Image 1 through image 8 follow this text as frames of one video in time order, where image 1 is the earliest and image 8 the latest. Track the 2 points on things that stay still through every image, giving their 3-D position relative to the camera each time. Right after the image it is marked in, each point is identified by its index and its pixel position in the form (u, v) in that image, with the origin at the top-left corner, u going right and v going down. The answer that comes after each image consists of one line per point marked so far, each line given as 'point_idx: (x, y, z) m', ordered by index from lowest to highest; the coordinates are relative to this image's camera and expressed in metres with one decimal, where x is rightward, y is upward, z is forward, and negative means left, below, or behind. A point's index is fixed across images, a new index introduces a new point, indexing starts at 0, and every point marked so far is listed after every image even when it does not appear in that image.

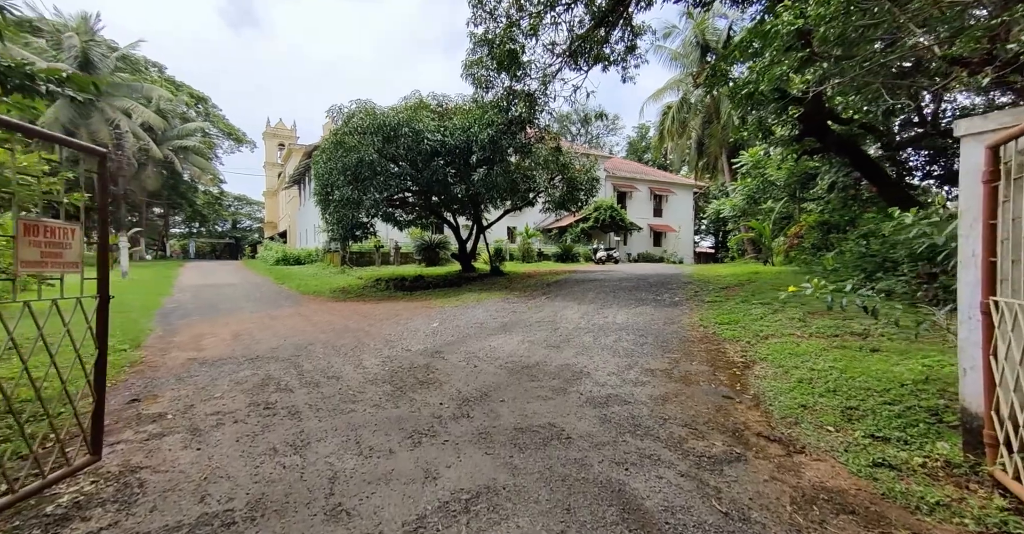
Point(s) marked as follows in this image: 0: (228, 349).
0: (-3.4, -1.0, +4.9) m
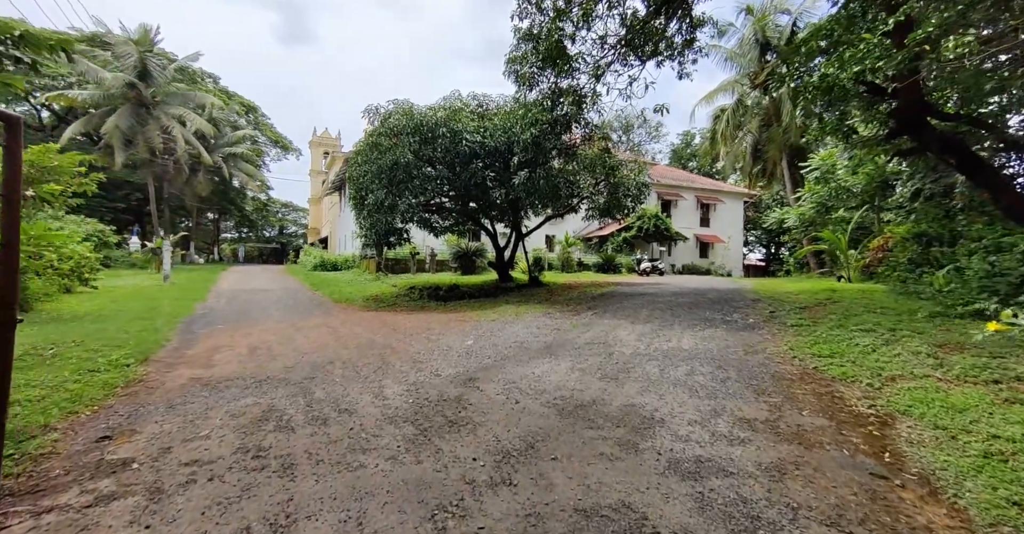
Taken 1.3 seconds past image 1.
0: (-2.9, -1.1, +4.4) m
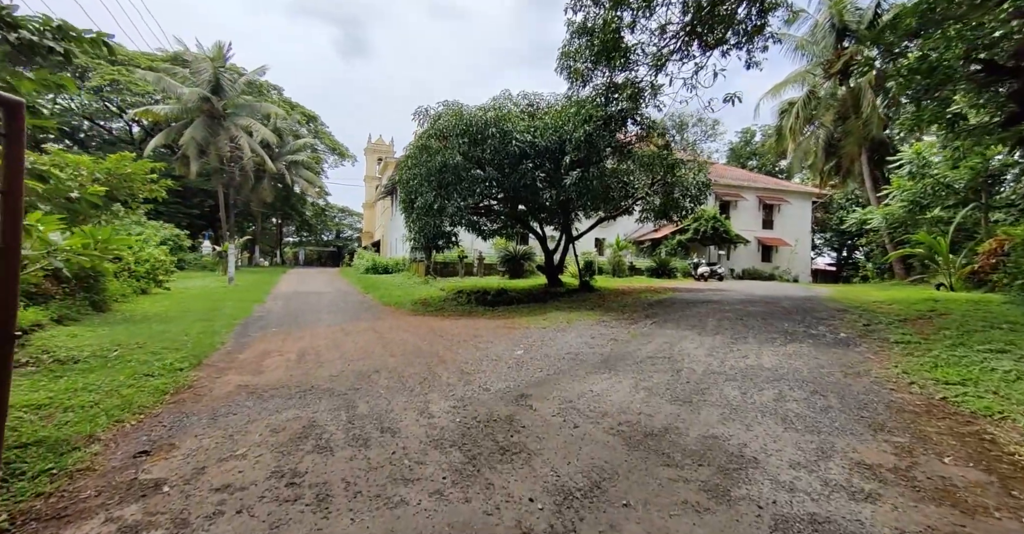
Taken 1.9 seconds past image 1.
0: (-2.3, -1.1, +4.3) m
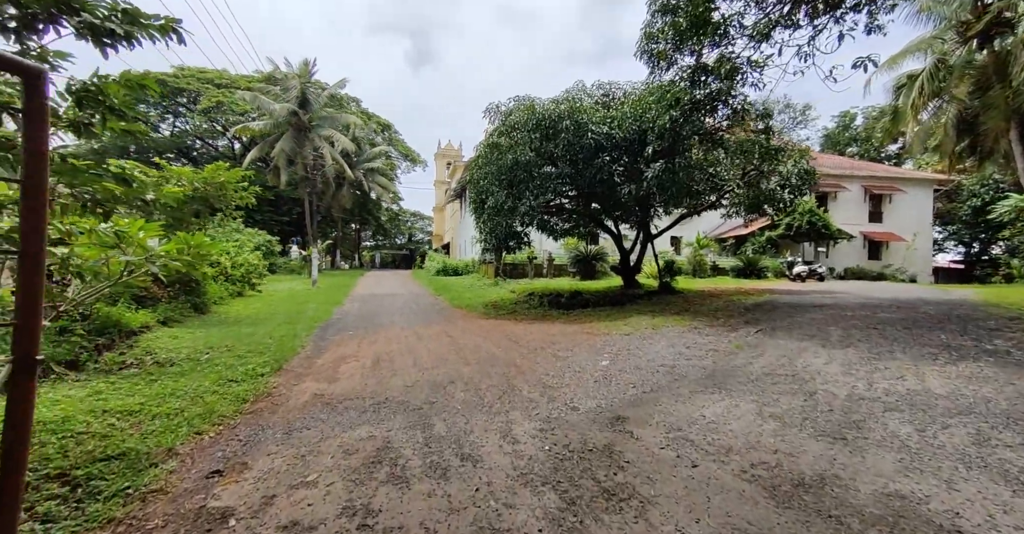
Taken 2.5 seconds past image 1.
0: (-1.5, -1.2, +4.1) m
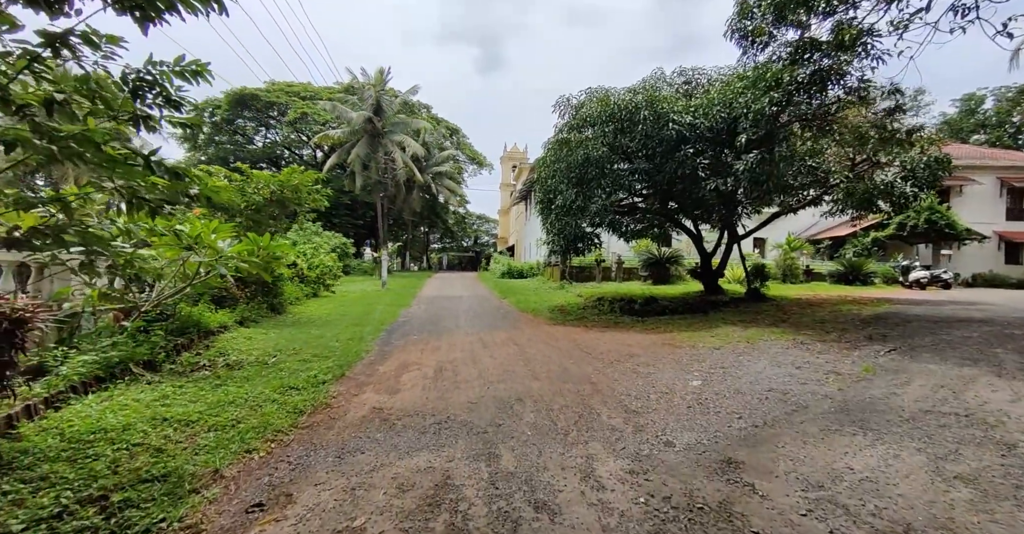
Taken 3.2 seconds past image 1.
0: (-0.8, -1.2, +3.8) m
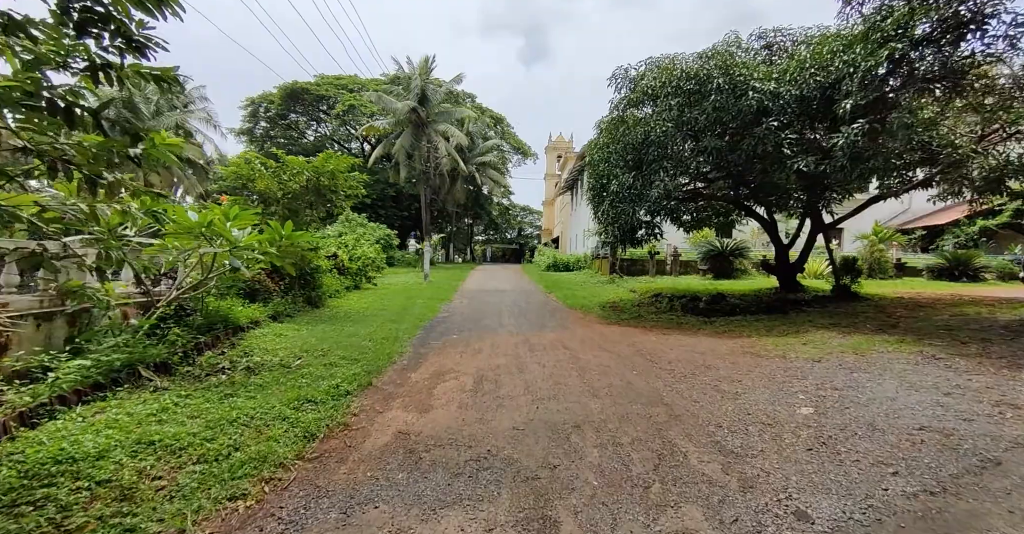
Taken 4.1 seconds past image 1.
0: (-0.4, -1.1, +3.1) m
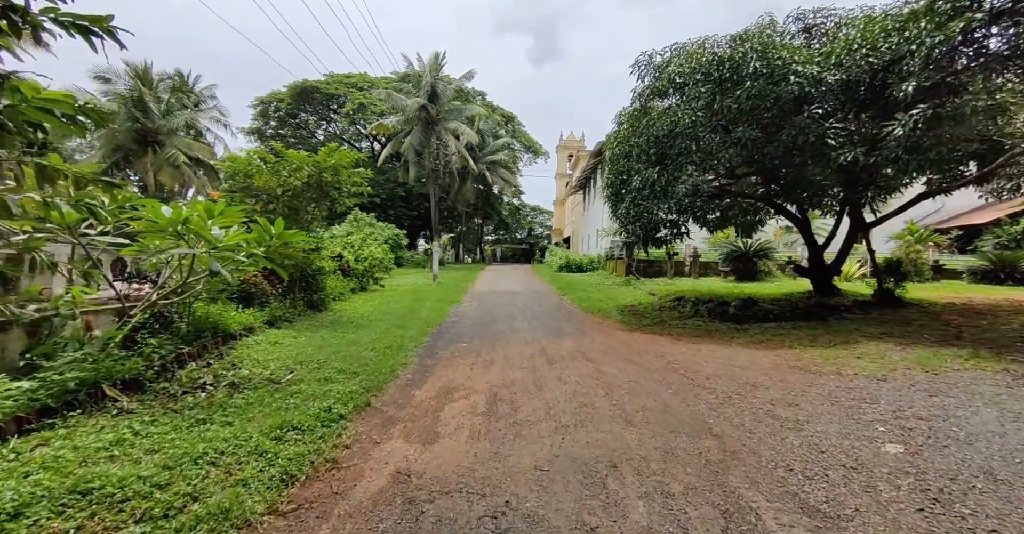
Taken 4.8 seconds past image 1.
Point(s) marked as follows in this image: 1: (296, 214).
0: (-0.3, -1.2, +2.6) m
1: (-3.7, +0.9, +7.2) m
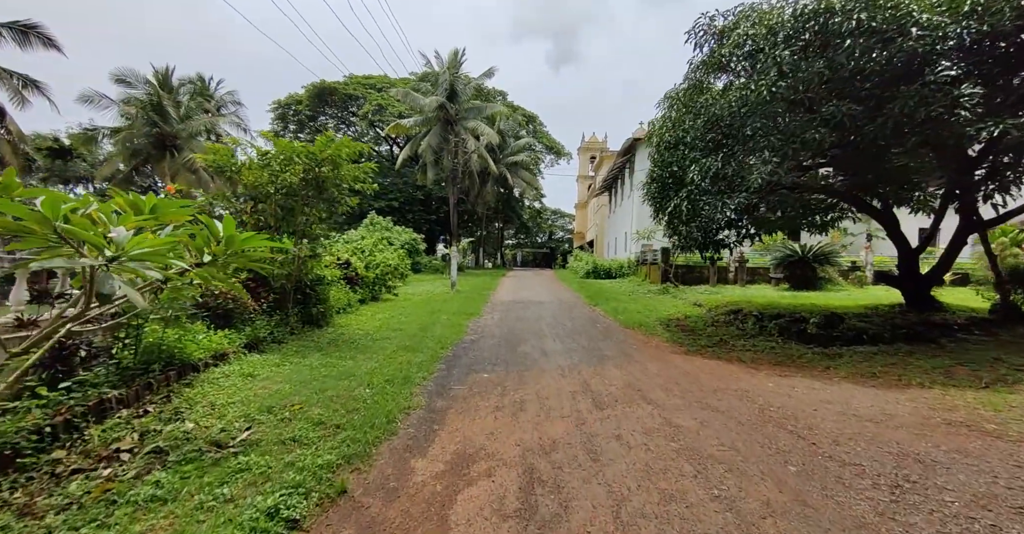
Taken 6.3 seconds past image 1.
0: (-0.1, -1.3, +1.4) m
1: (-3.3, +0.8, +6.2) m
